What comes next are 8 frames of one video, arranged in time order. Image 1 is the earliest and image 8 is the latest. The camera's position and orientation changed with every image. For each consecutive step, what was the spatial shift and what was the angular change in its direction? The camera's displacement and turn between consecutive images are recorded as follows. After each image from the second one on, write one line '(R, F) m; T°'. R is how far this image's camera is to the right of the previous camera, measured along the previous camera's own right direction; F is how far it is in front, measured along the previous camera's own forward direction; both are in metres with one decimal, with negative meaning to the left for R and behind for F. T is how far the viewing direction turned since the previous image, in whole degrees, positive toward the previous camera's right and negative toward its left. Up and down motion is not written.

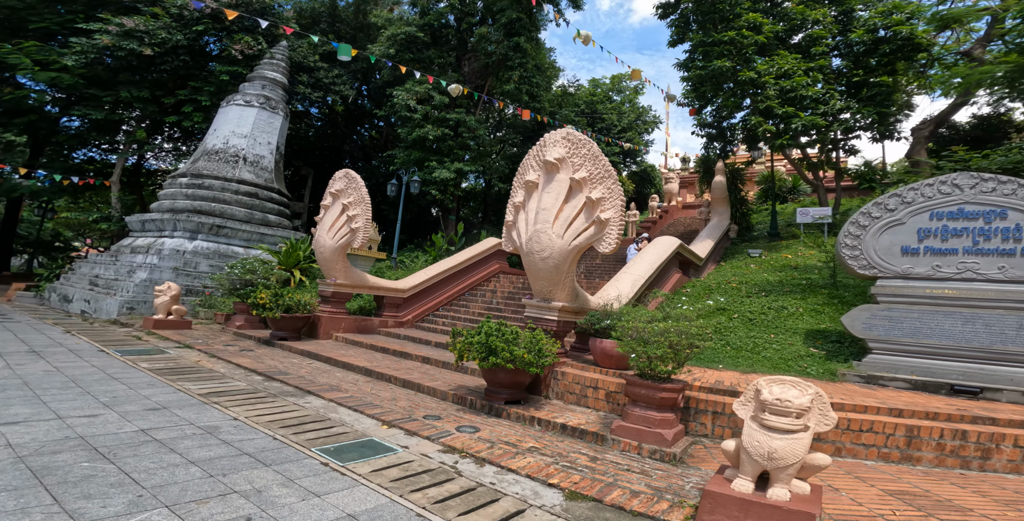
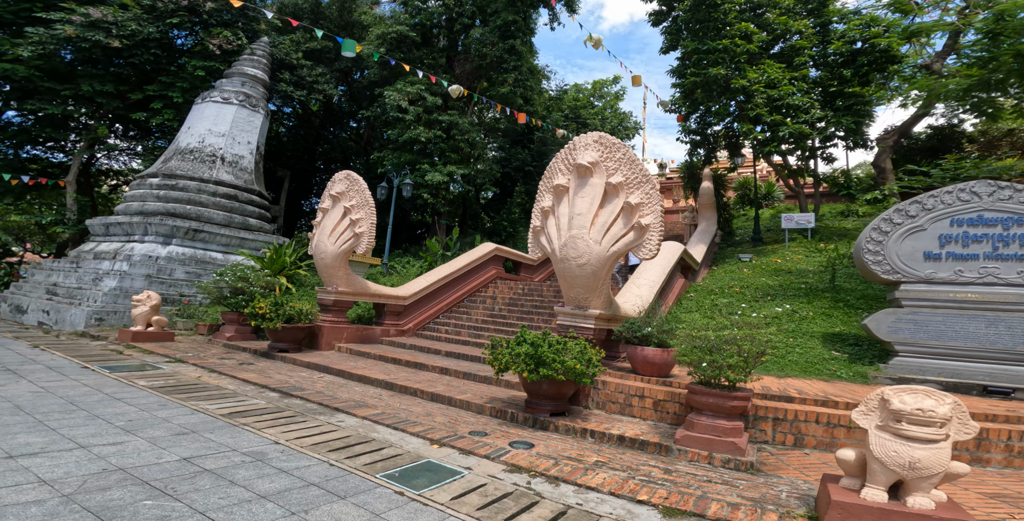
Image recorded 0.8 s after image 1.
(-0.7, +0.2) m; +4°
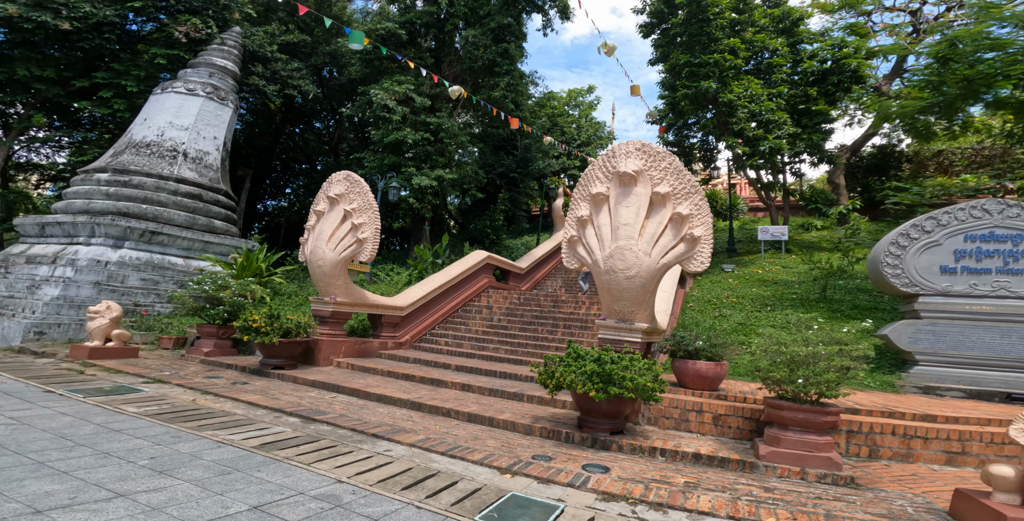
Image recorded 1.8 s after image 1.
(-0.9, +0.3) m; +6°
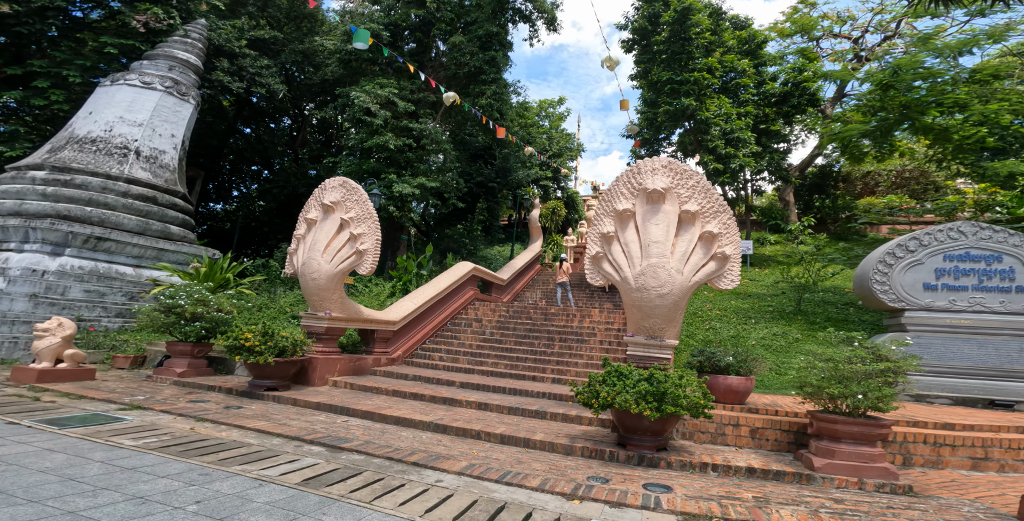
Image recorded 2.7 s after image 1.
(-0.8, +0.1) m; +7°
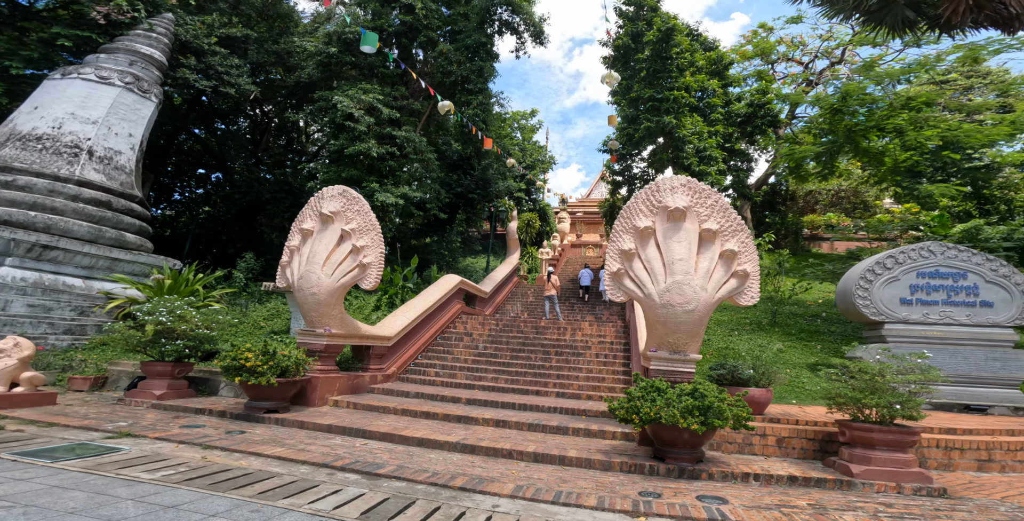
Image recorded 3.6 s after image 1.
(-0.8, +0.1) m; +6°
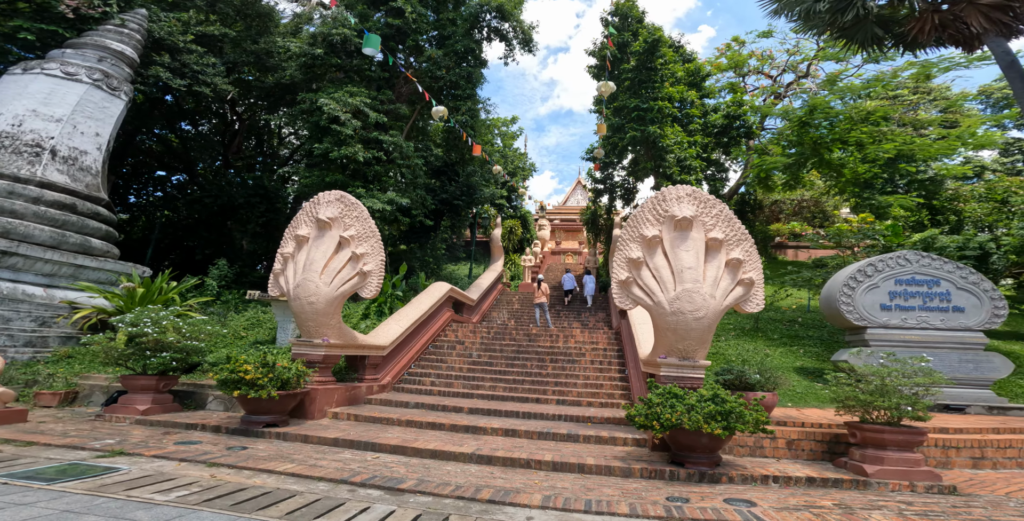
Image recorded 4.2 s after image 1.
(-0.5, 0.0) m; +4°
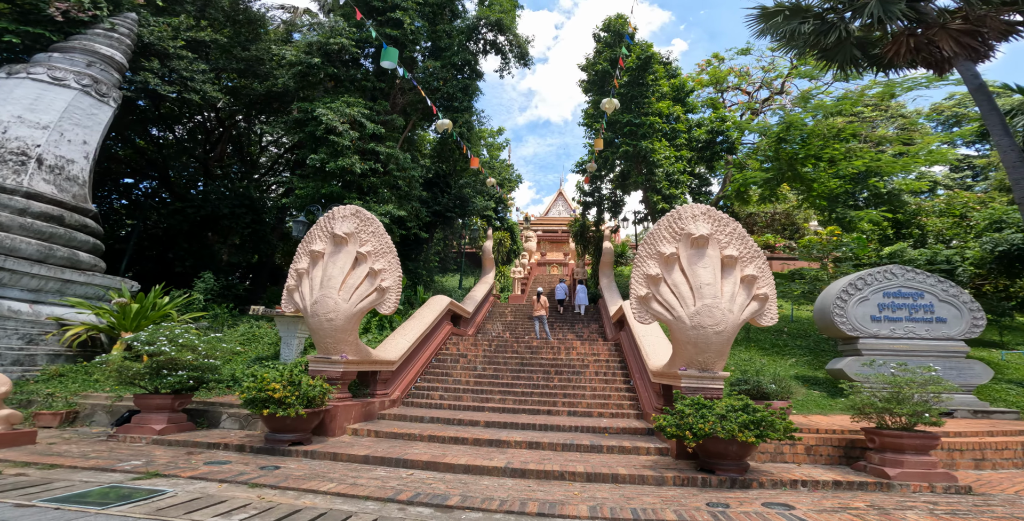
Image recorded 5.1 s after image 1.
(-0.6, -0.1) m; +3°
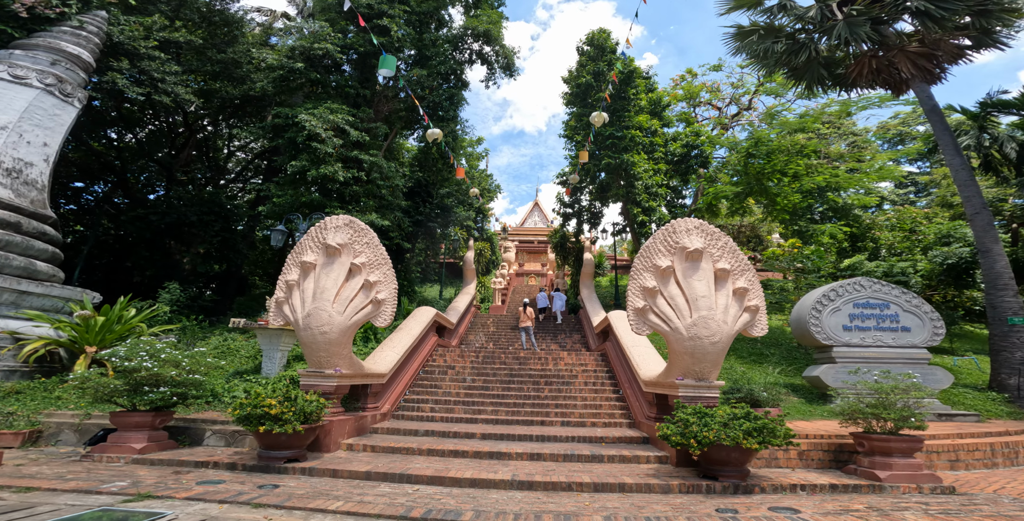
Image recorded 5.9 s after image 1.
(-0.4, 0.0) m; +4°
